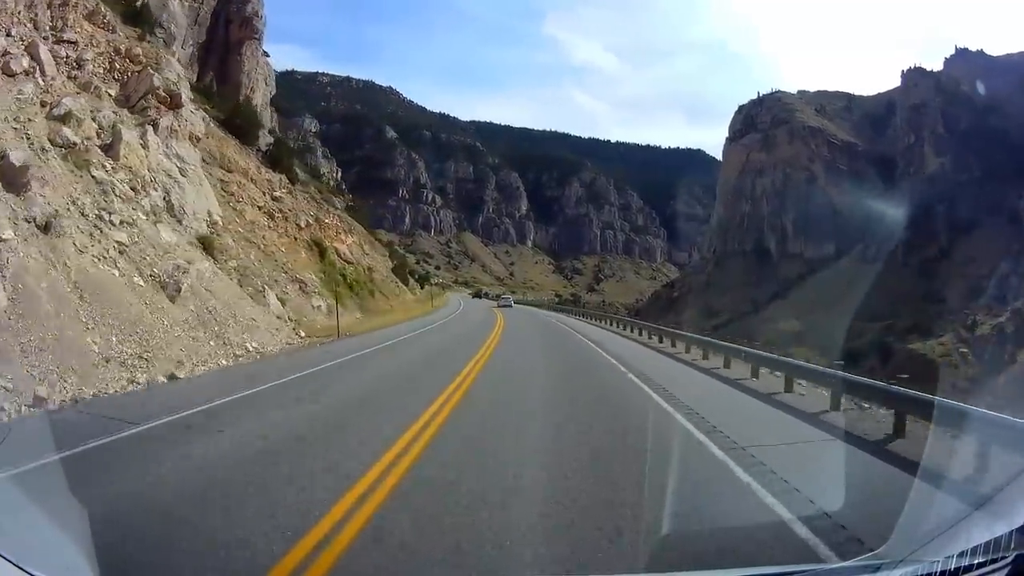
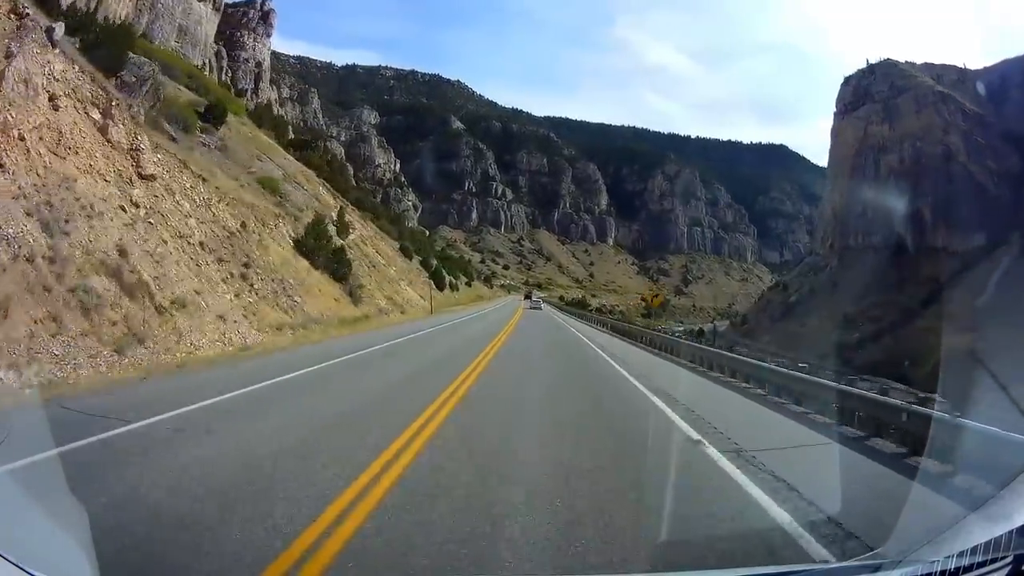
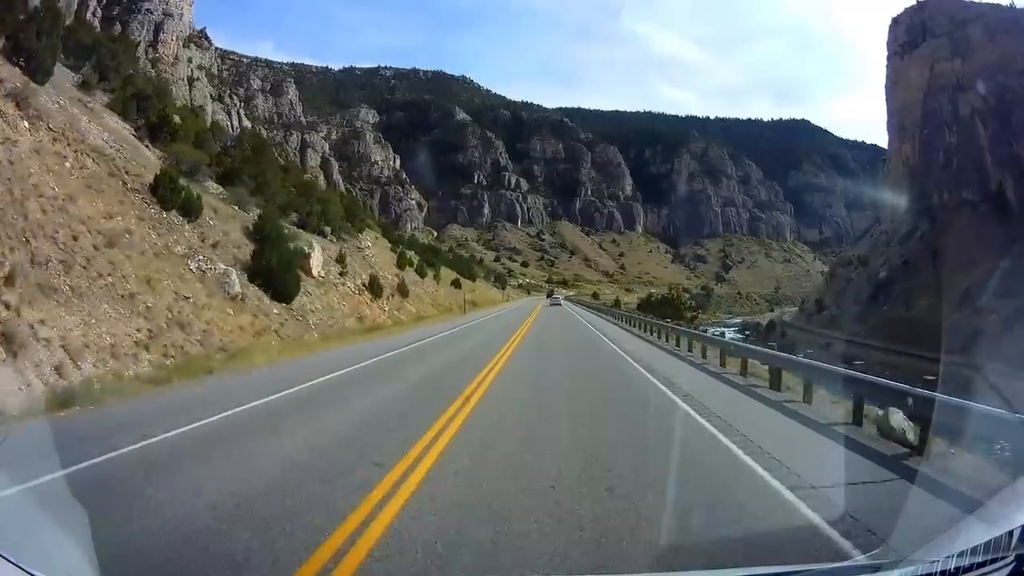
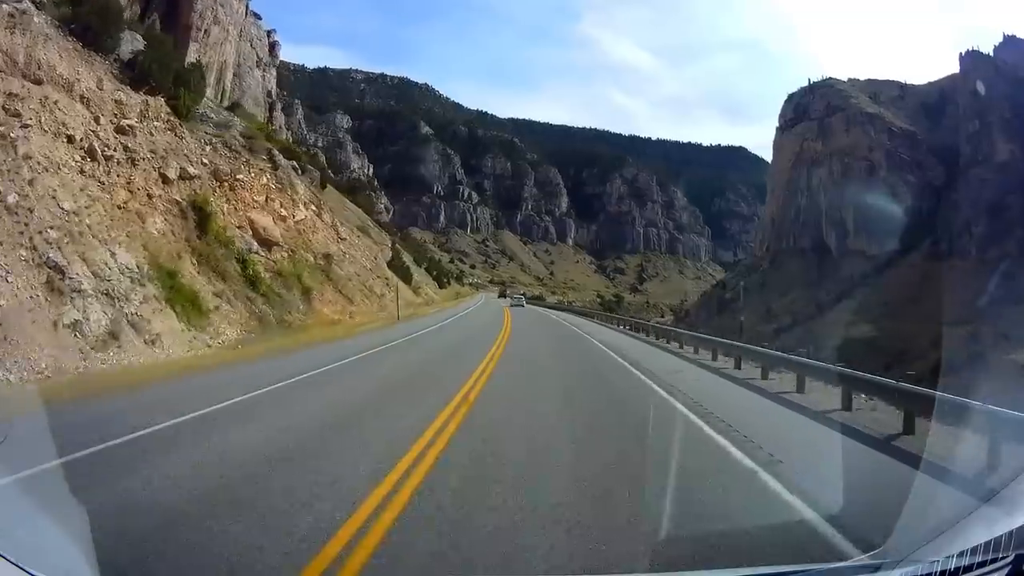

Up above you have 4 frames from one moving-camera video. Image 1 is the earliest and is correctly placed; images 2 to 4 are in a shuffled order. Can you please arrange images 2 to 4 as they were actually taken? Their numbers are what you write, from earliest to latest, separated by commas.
4, 2, 3
